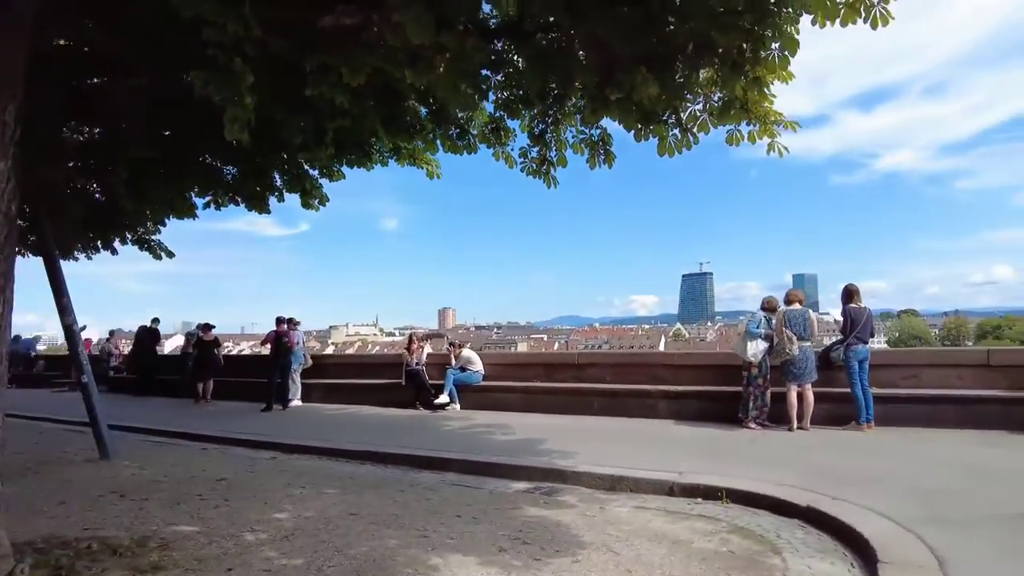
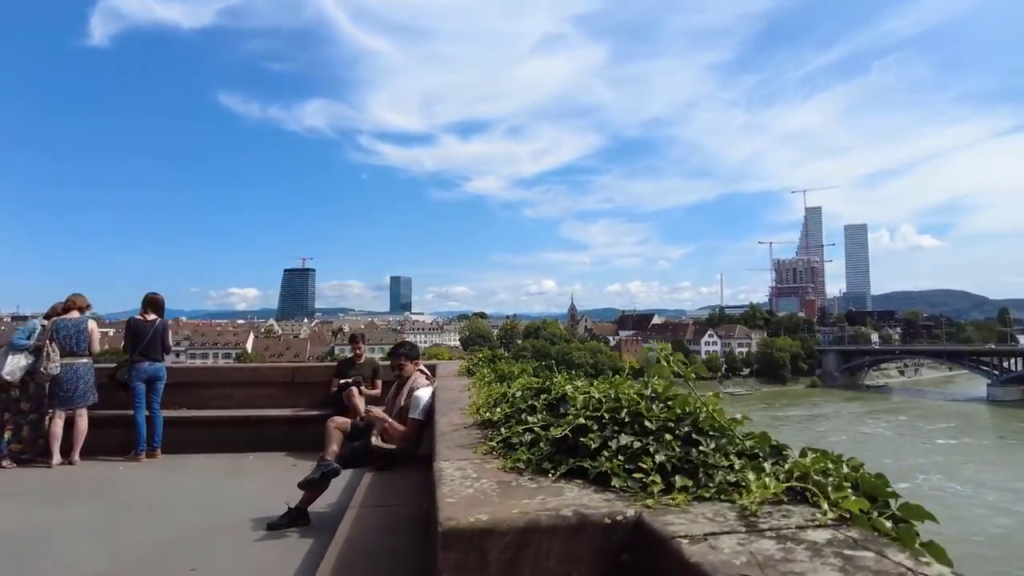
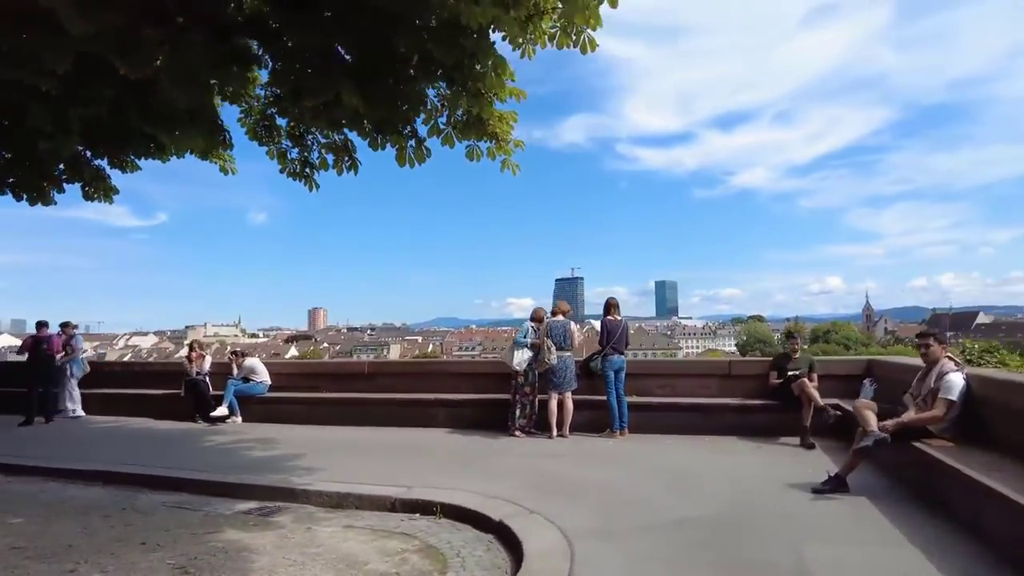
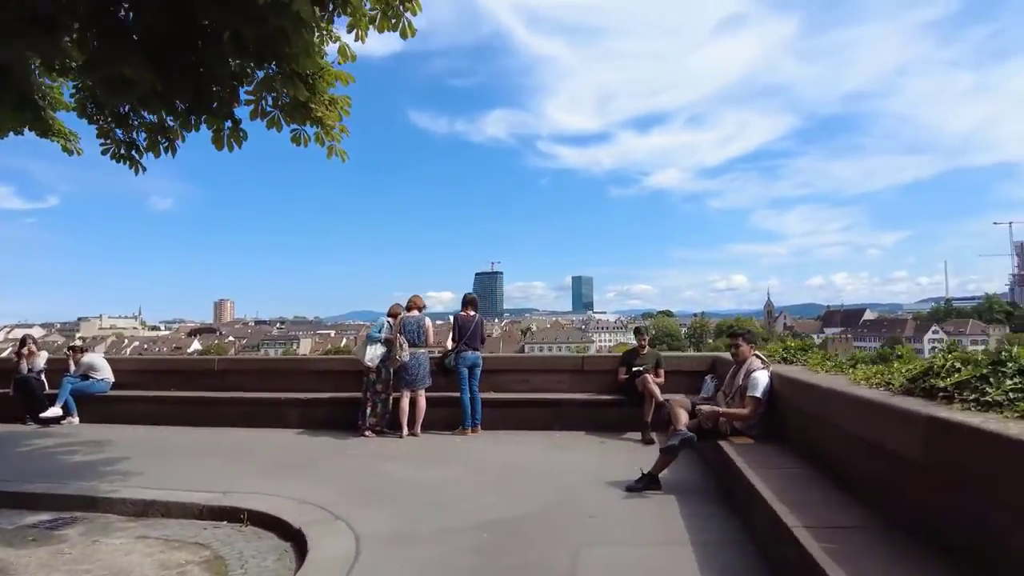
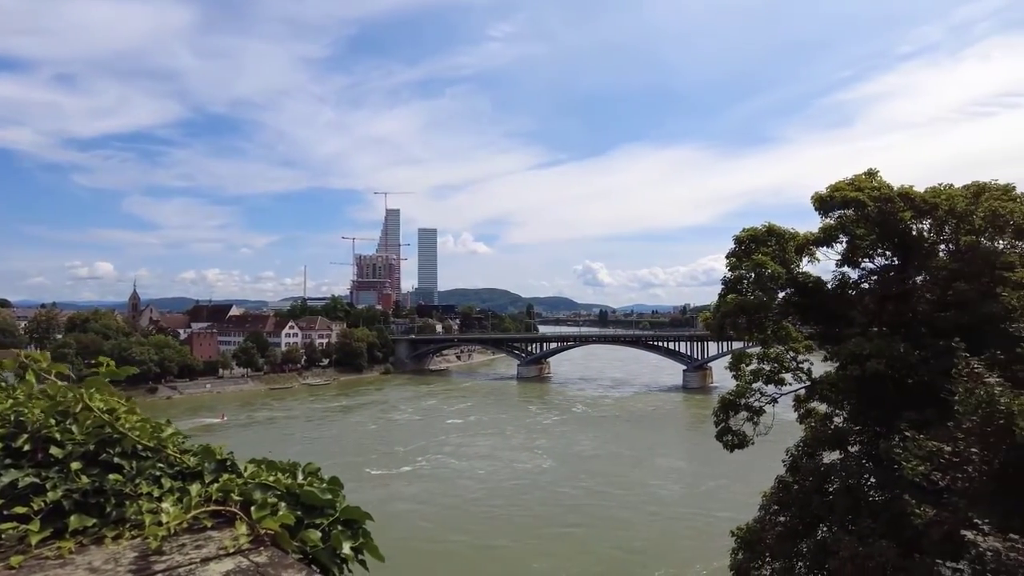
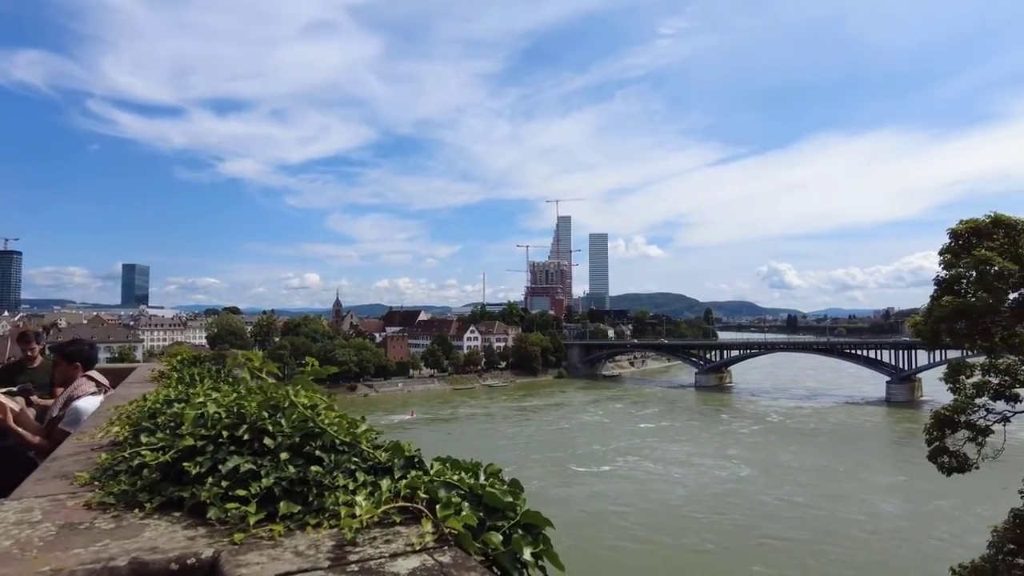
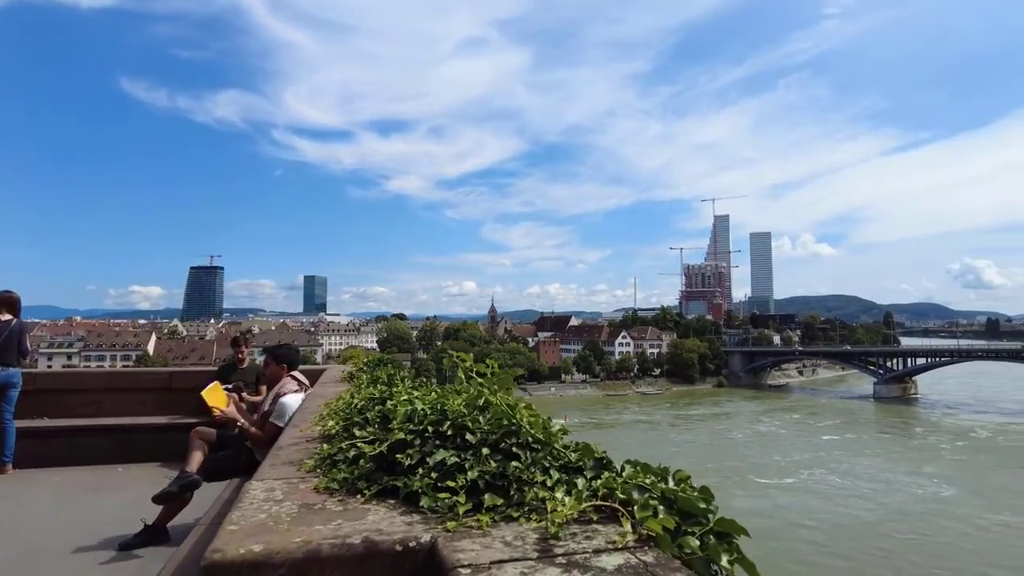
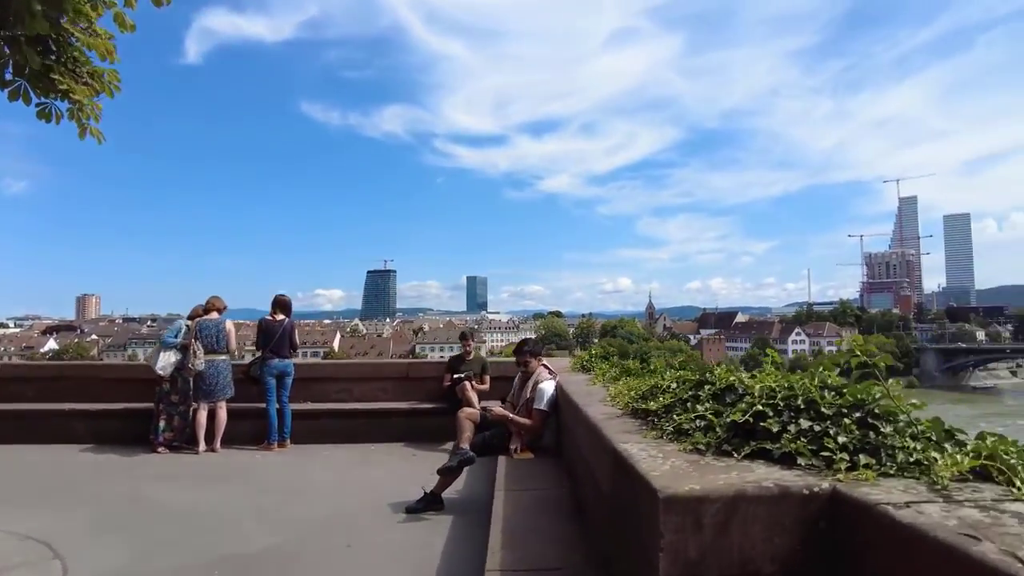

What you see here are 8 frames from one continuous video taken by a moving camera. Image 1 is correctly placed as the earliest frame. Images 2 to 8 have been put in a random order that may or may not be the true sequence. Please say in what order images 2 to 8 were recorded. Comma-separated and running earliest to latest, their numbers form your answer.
3, 4, 8, 2, 7, 6, 5
